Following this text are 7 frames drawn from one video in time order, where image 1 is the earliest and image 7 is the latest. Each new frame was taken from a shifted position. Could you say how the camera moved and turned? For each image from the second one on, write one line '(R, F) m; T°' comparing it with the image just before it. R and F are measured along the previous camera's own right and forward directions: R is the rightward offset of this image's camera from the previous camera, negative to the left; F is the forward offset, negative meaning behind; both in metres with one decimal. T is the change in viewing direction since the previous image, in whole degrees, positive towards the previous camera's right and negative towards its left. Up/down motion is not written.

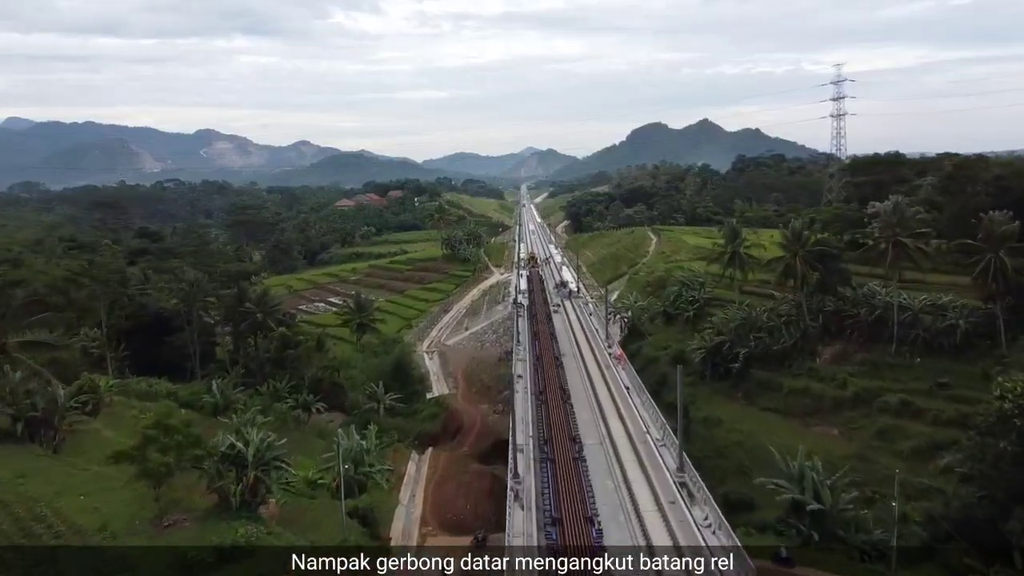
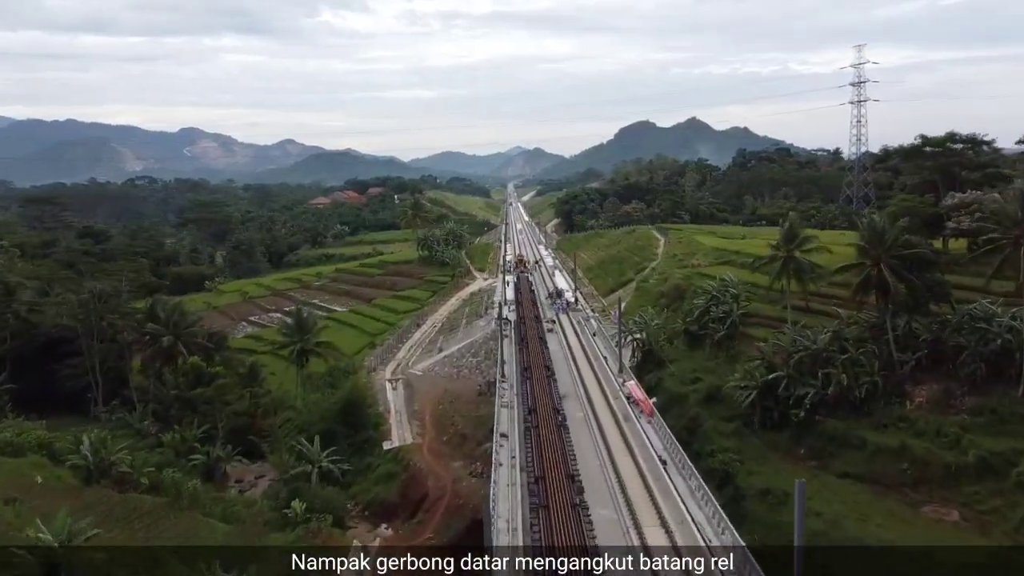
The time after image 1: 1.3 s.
(+0.2, +11.9) m; +1°
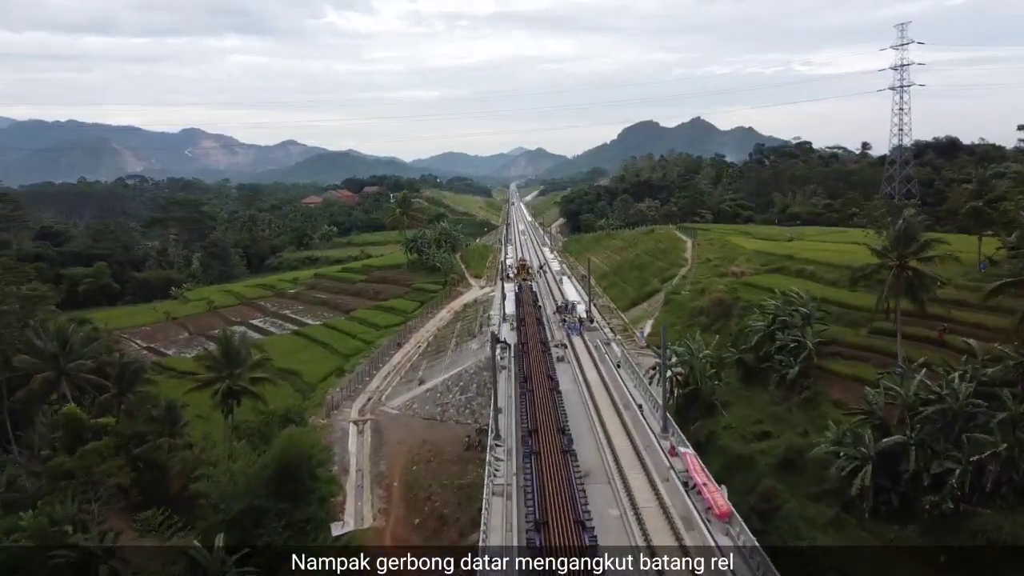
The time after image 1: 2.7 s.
(+0.1, +10.9) m; 0°
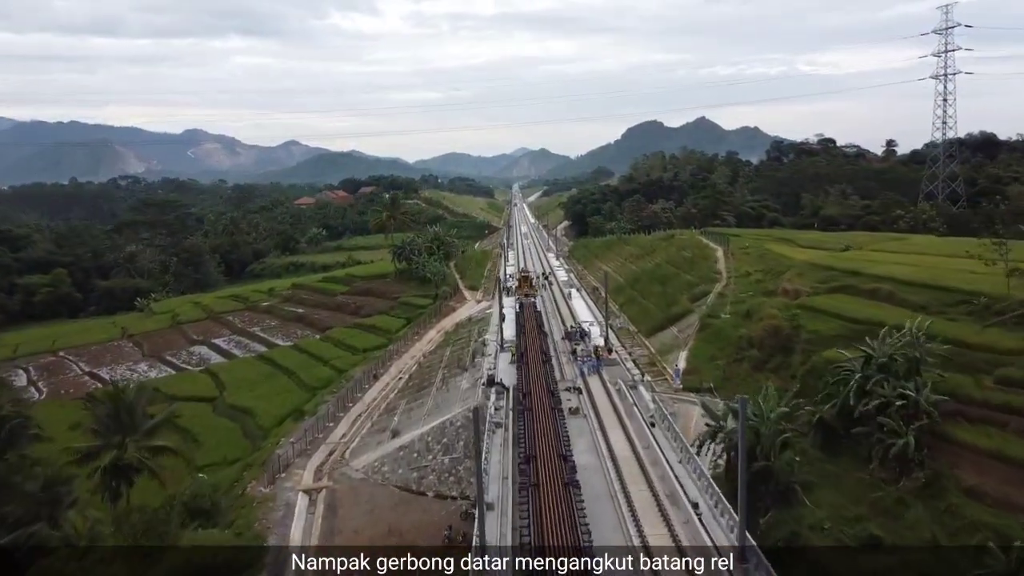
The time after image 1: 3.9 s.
(+0.2, +9.0) m; 0°
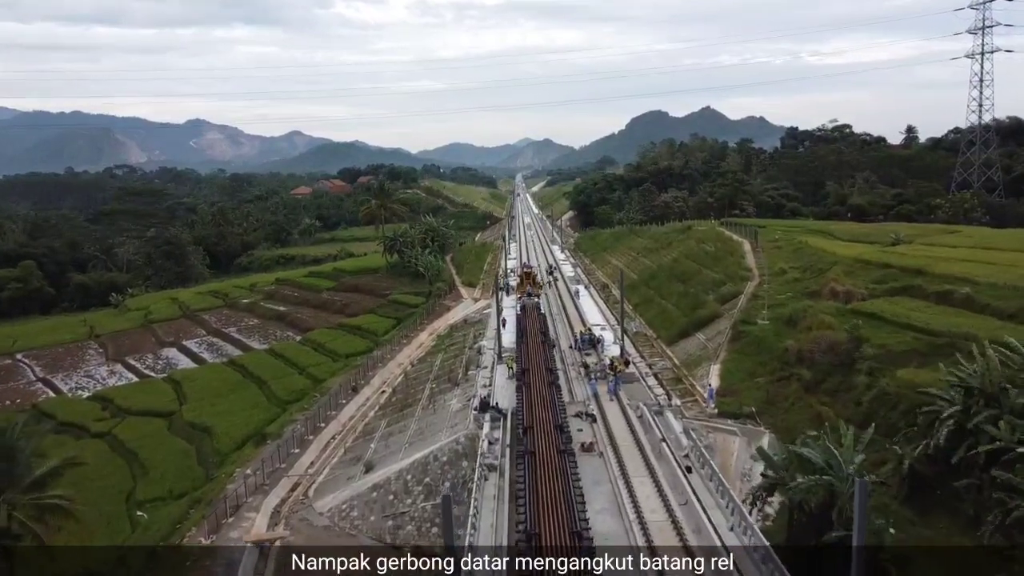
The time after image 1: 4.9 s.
(+0.1, +5.8) m; 0°
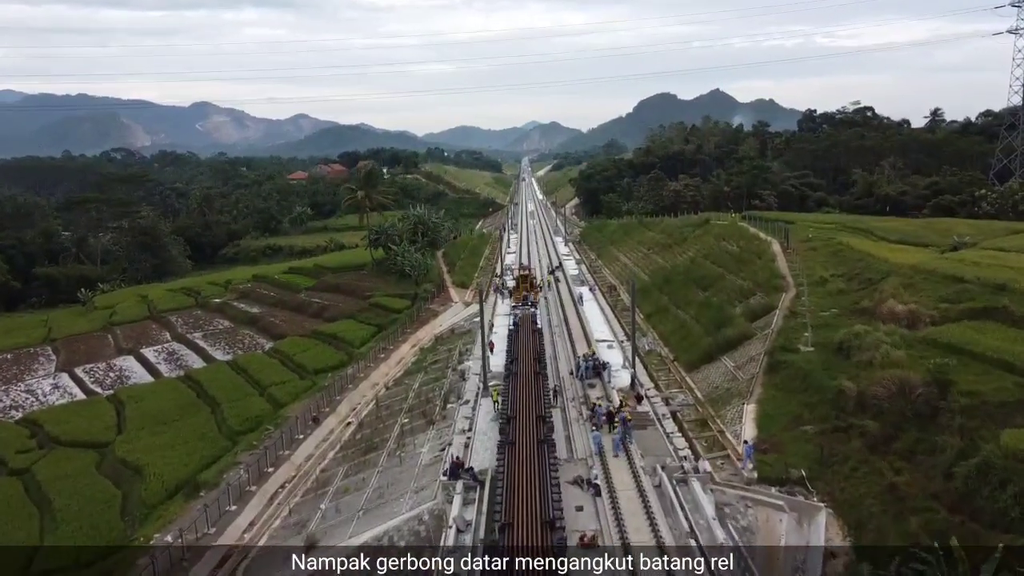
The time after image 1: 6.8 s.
(+0.6, +6.0) m; 0°
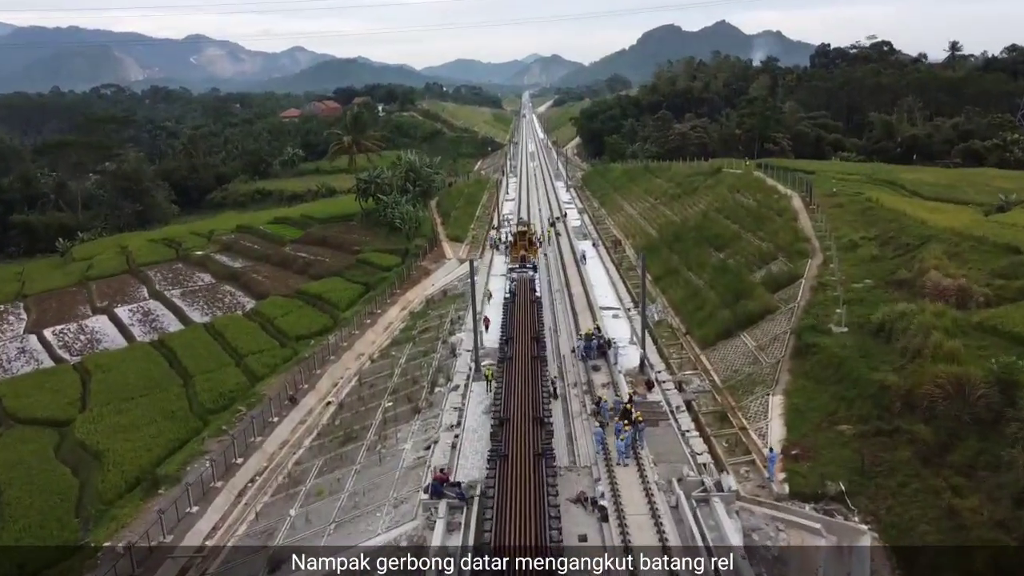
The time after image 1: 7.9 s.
(+0.2, +3.2) m; 0°
